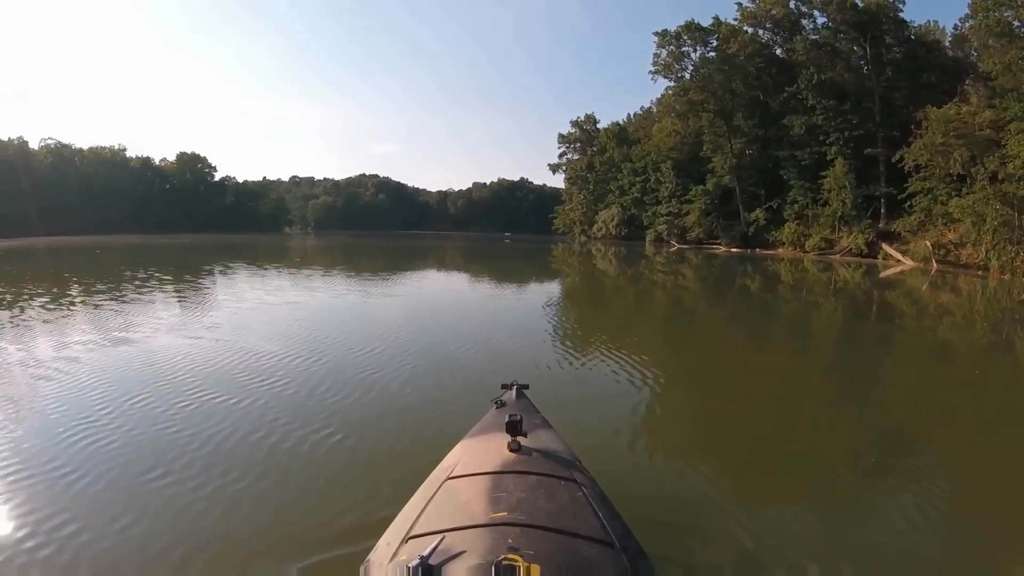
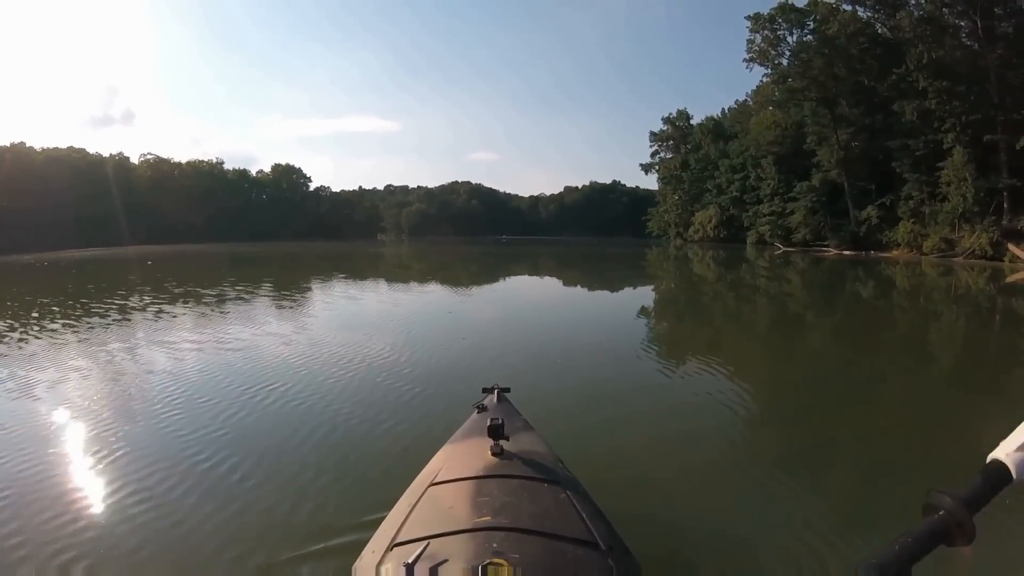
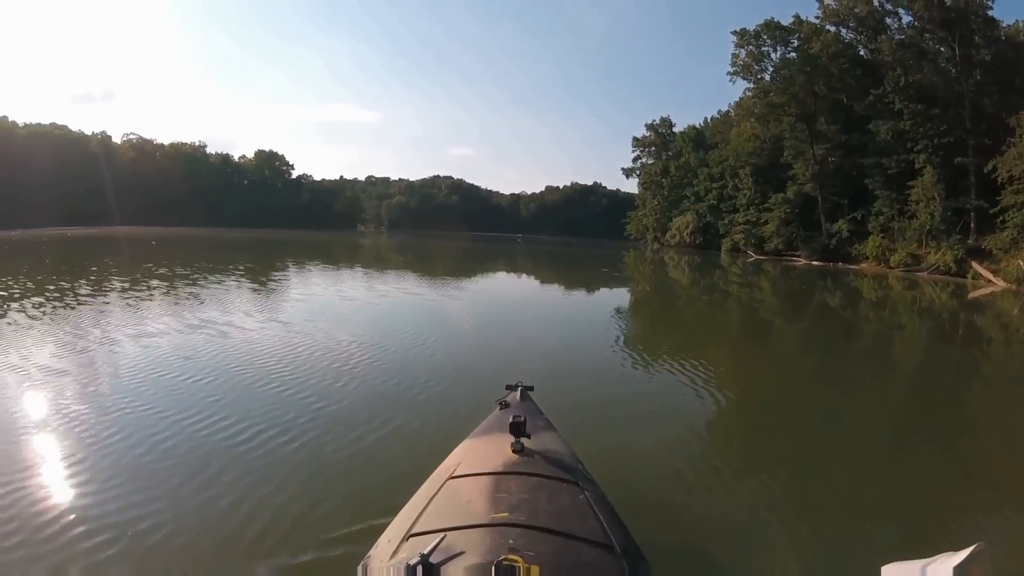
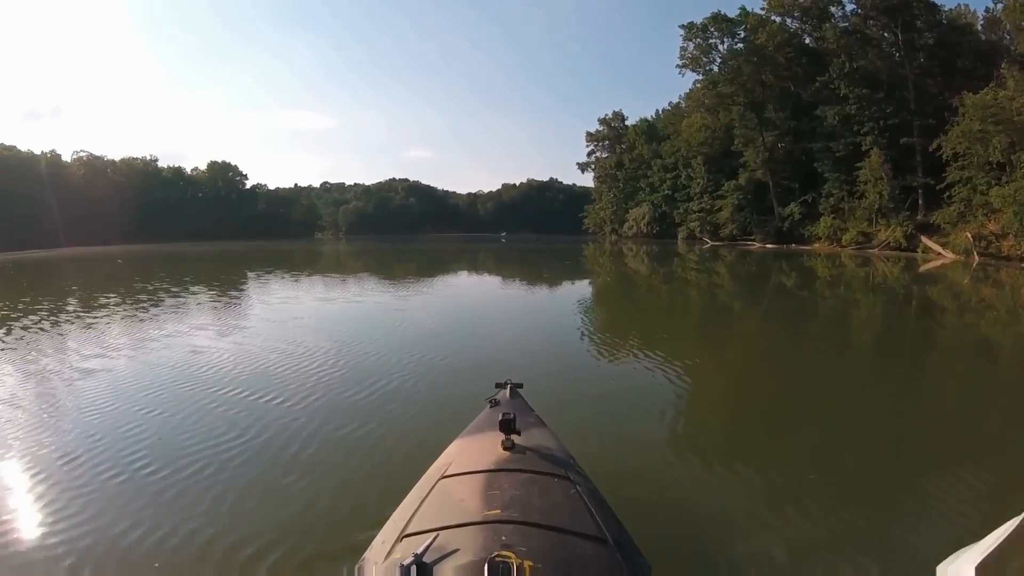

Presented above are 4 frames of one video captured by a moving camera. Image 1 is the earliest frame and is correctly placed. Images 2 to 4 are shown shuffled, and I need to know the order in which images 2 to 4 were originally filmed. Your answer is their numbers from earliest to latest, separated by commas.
4, 3, 2
